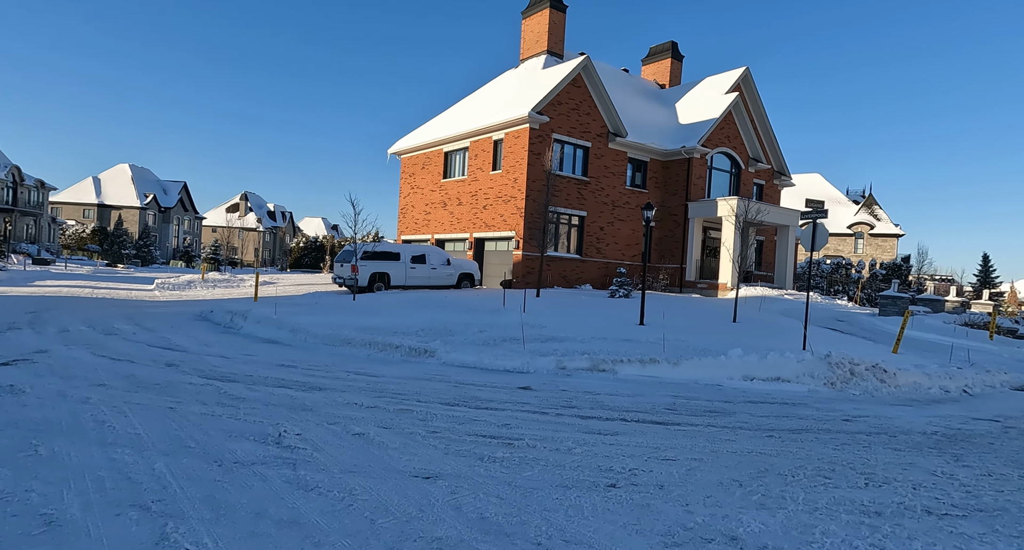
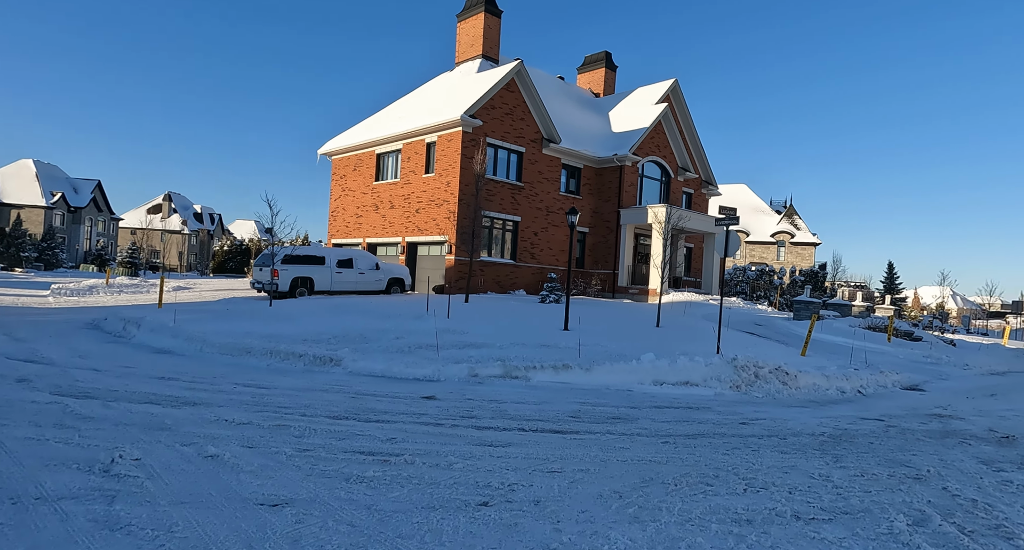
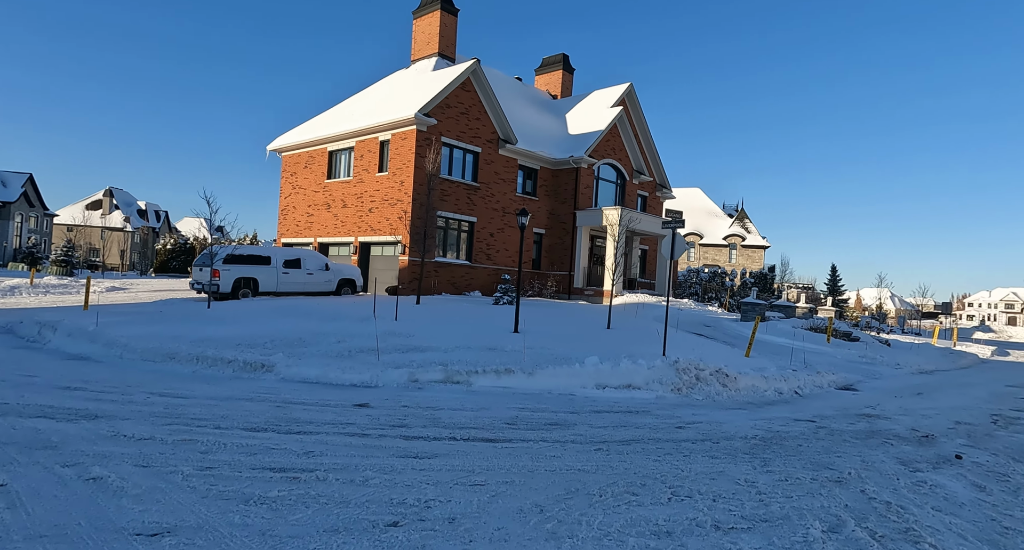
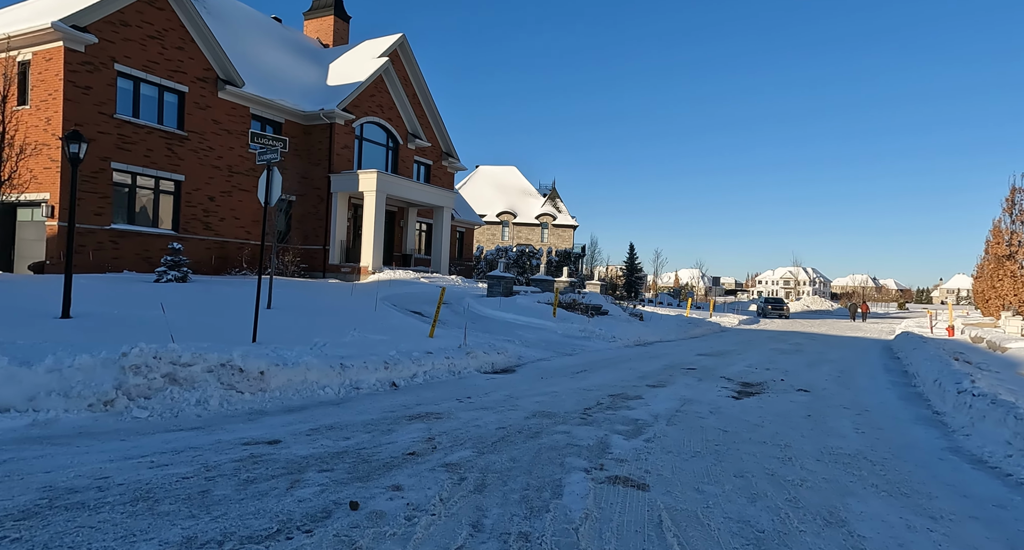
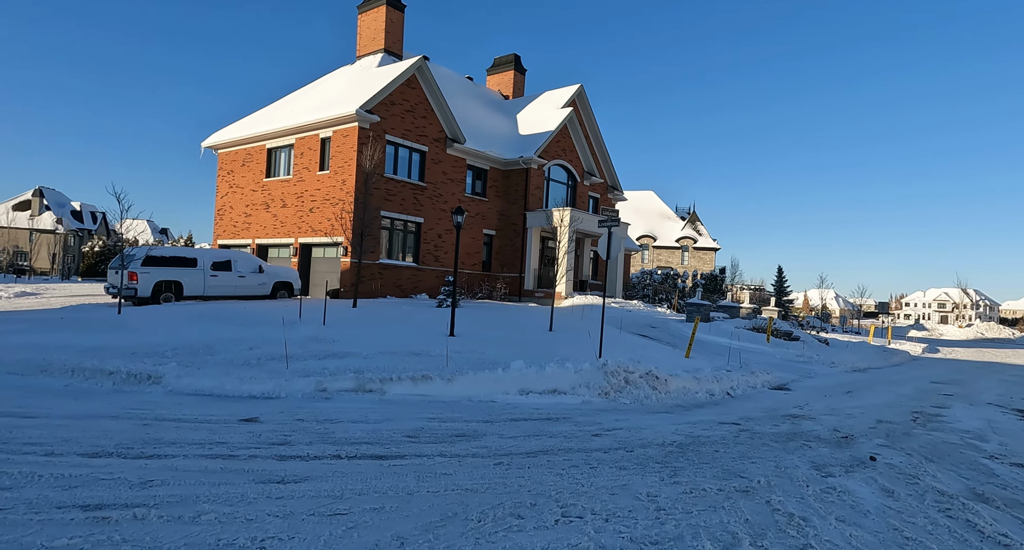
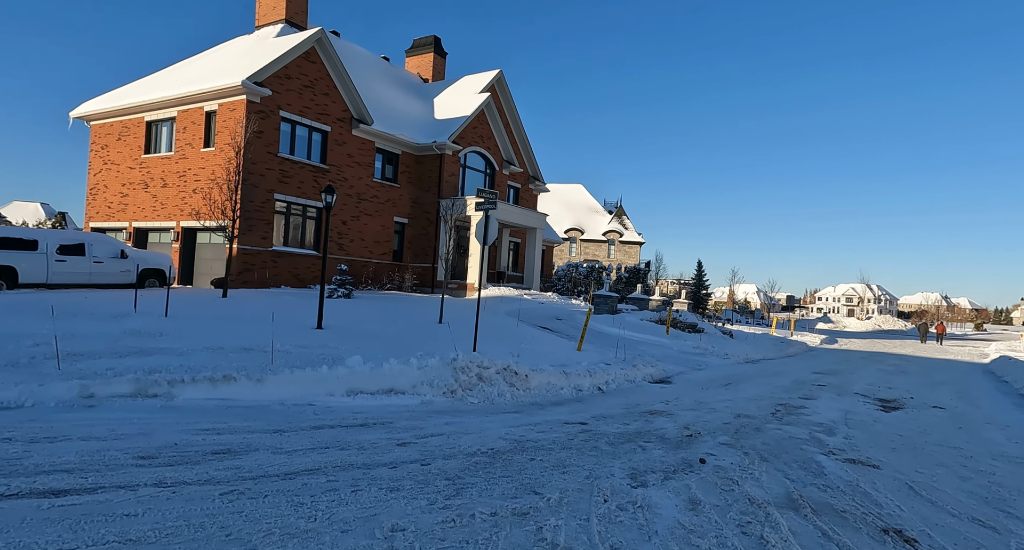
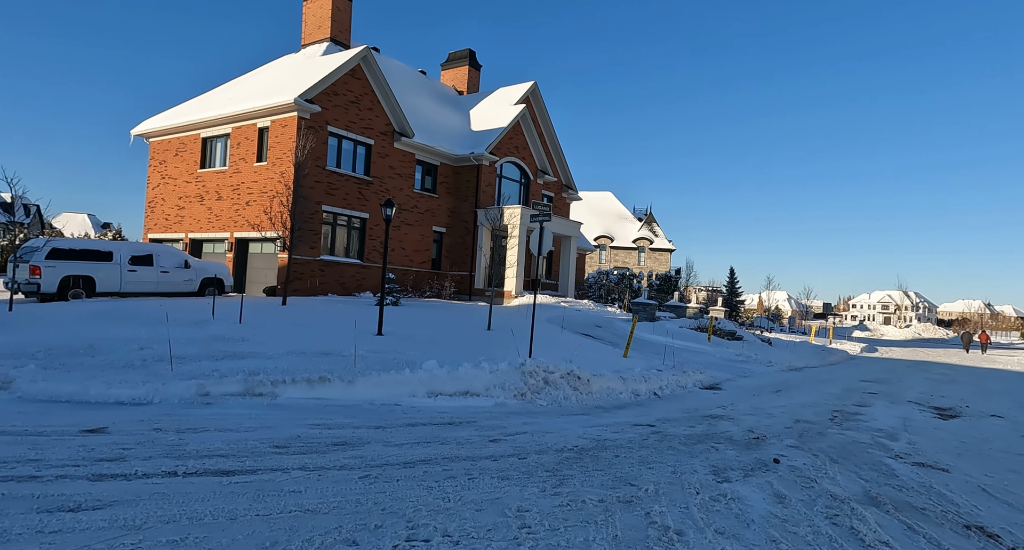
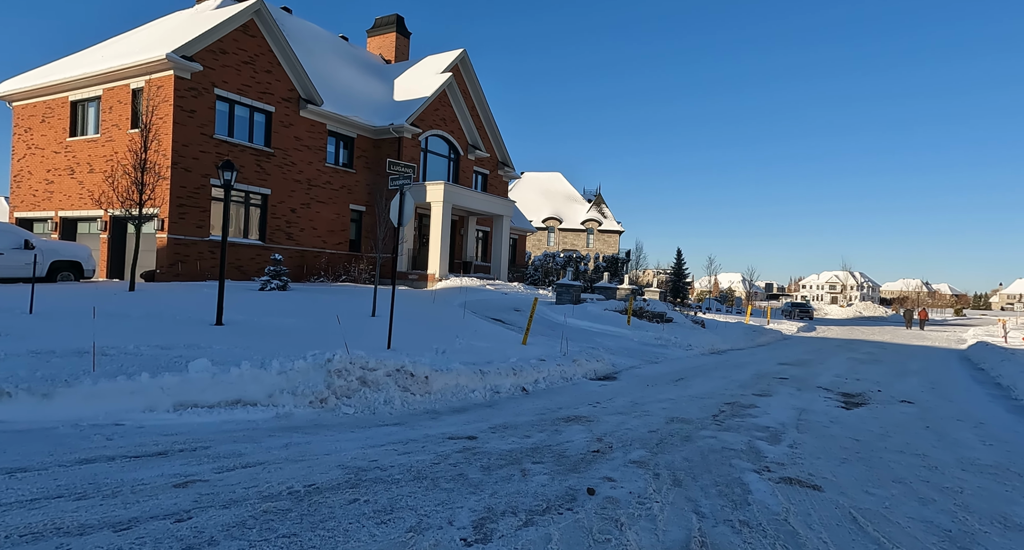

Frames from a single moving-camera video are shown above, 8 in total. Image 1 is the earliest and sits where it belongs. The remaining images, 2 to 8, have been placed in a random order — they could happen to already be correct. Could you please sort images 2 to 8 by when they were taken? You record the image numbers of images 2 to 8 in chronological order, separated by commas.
2, 3, 5, 7, 6, 8, 4
